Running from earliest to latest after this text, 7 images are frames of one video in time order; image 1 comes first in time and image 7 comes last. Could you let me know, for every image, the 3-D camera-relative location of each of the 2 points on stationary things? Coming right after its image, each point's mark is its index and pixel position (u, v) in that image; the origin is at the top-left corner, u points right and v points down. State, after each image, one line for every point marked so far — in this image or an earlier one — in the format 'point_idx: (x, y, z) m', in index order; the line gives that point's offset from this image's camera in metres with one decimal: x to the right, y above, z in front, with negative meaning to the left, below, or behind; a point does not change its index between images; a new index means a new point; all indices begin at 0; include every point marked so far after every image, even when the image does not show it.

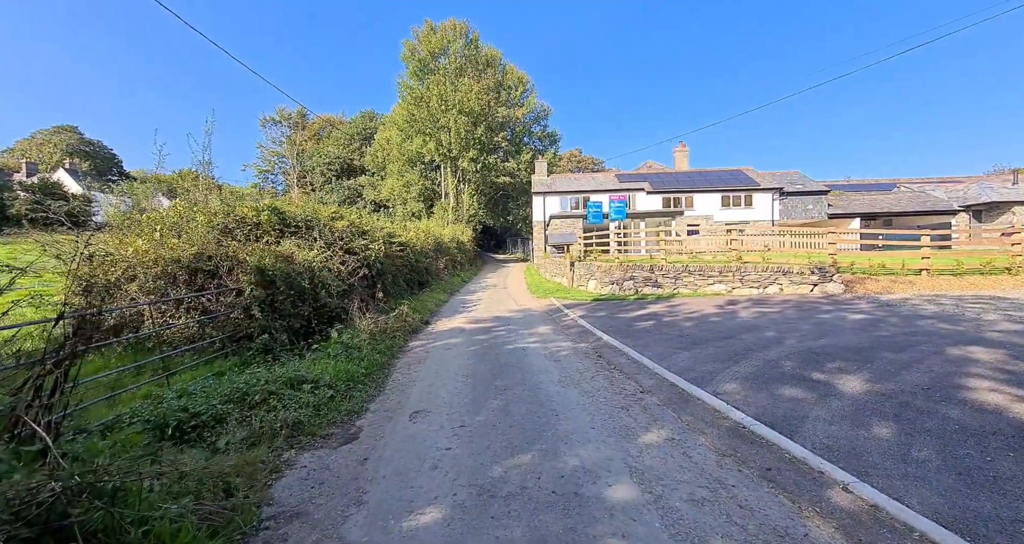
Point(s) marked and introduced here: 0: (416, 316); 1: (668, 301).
0: (-2.4, -1.1, +9.6) m
1: (+4.4, -0.8, +10.9) m
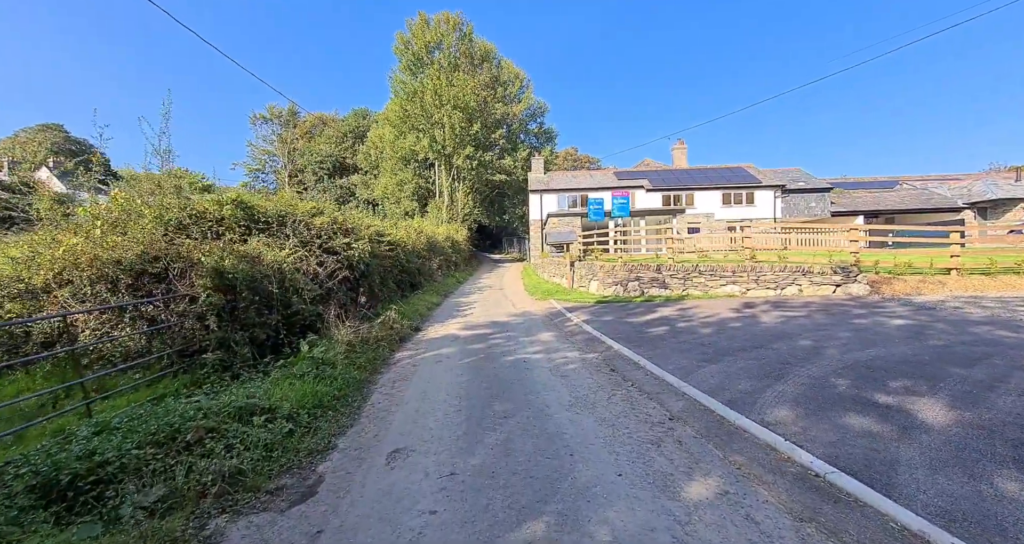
0: (-2.4, -1.1, +8.7) m
1: (+4.3, -0.8, +10.1) m
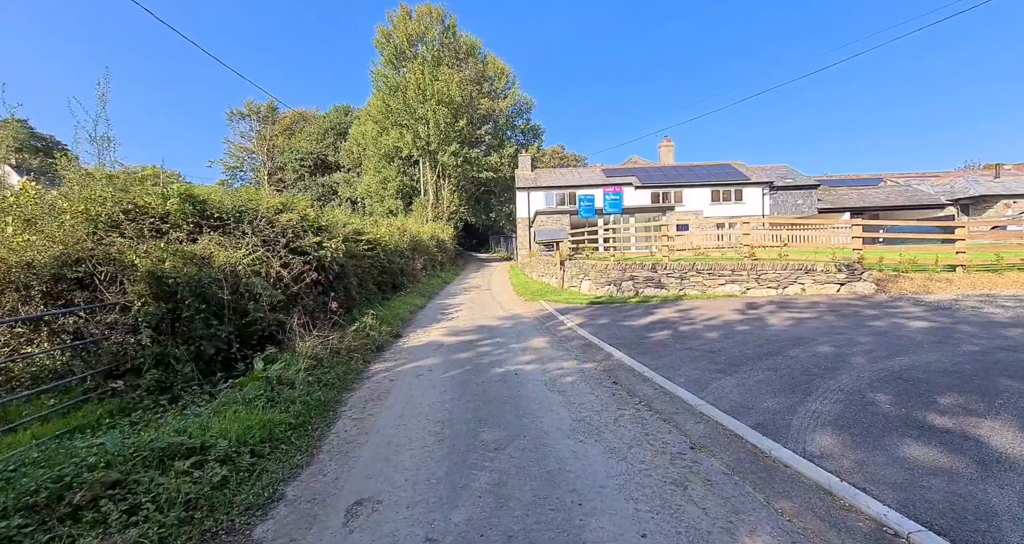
0: (-2.6, -1.2, +8.0) m
1: (+4.0, -0.8, +9.5) m
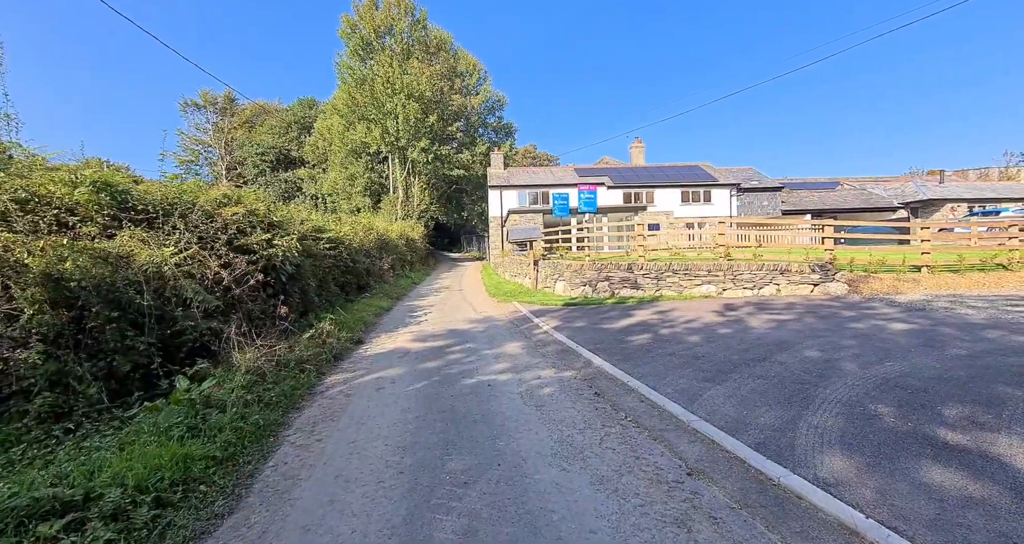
0: (-3.2, -1.2, +7.2) m
1: (+3.4, -0.8, +9.3) m
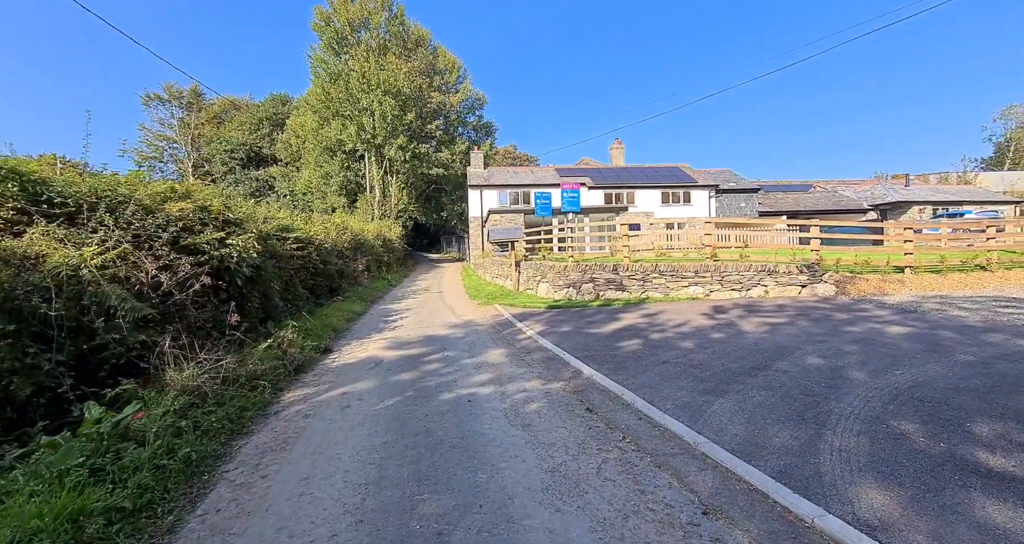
0: (-3.5, -1.2, +6.6) m
1: (+3.0, -0.9, +8.9) m
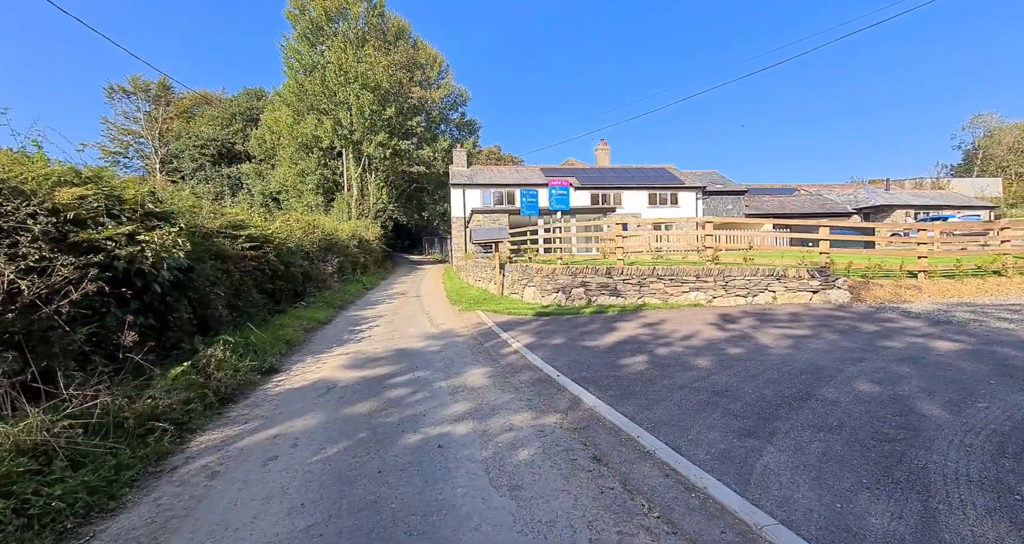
0: (-3.7, -1.3, +5.4) m
1: (+2.6, -0.9, +8.0) m
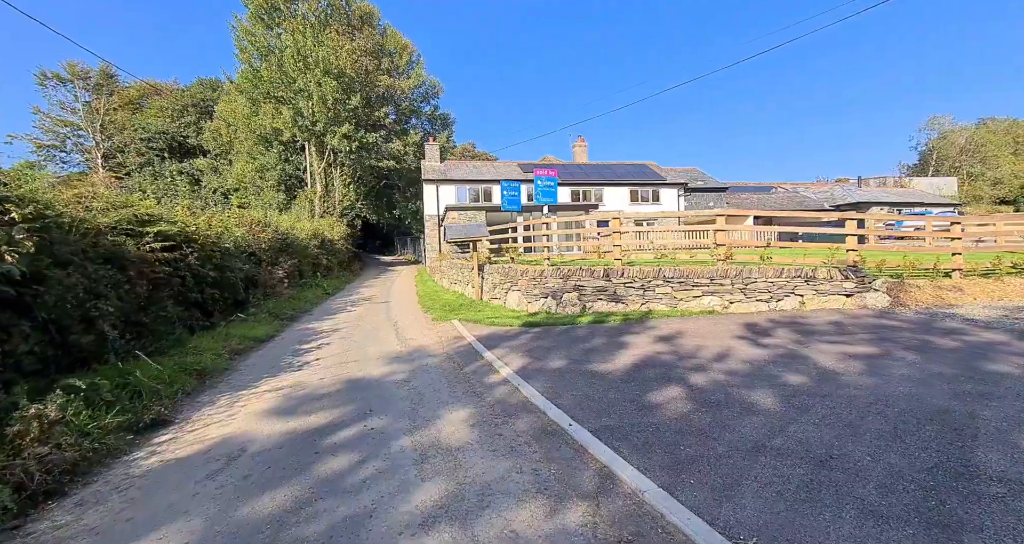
0: (-3.8, -1.4, +3.6) m
1: (+2.4, -1.0, +6.7) m
